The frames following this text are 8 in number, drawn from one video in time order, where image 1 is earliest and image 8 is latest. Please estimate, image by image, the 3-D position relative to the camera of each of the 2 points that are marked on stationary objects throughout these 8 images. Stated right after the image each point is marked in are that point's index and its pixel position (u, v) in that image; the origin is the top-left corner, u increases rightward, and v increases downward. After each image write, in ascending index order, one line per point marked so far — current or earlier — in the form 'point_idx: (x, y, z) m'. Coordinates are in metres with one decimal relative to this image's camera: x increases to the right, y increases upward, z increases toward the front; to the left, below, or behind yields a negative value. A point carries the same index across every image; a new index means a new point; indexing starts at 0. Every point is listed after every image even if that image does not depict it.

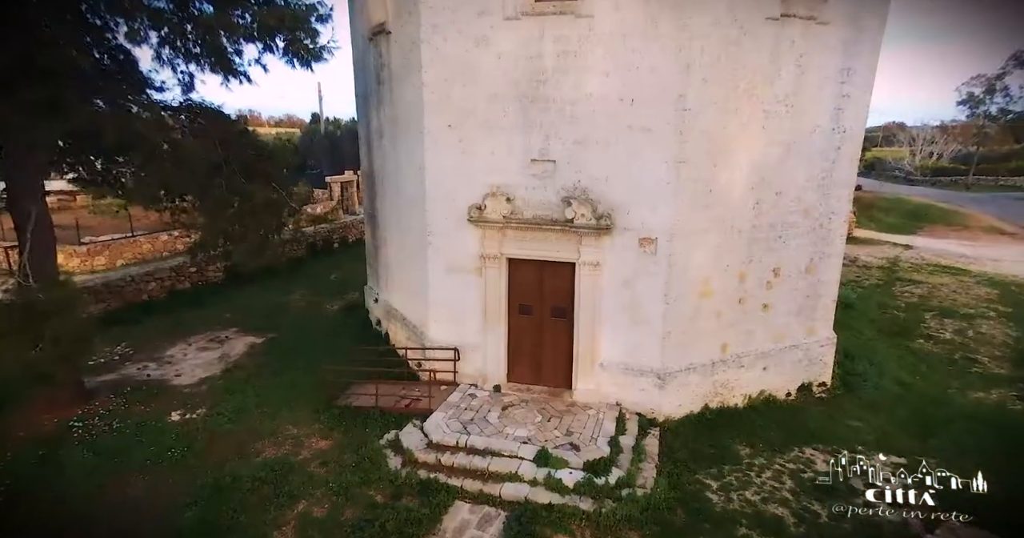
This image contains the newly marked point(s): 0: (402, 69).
0: (-1.6, +2.8, +8.8) m
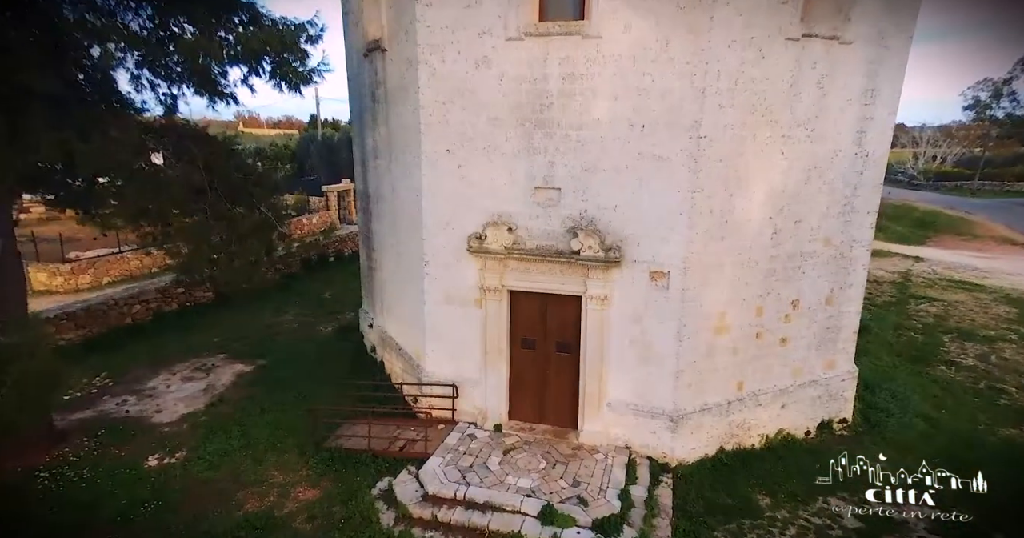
0: (-1.5, +2.4, +8.3) m
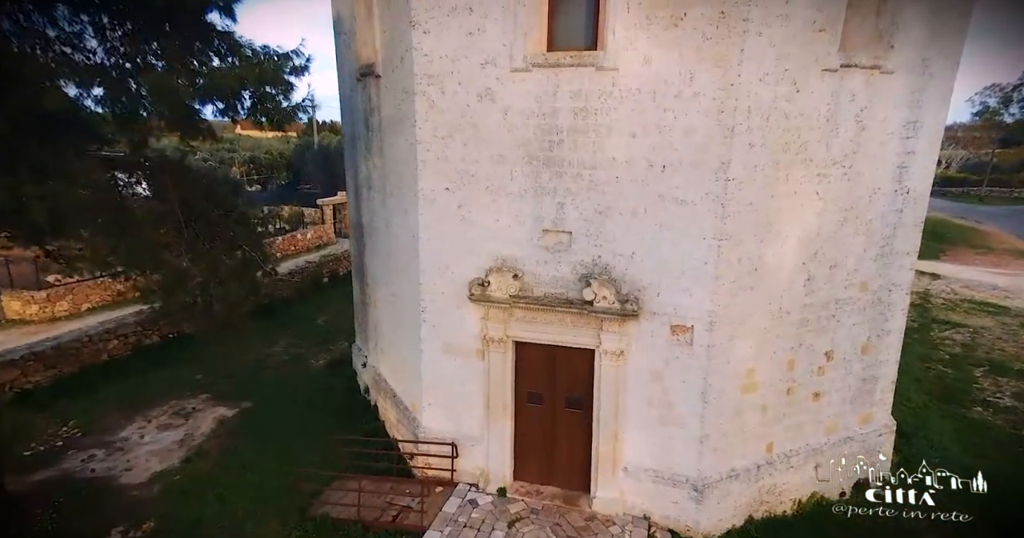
0: (-1.5, +1.9, +7.7) m
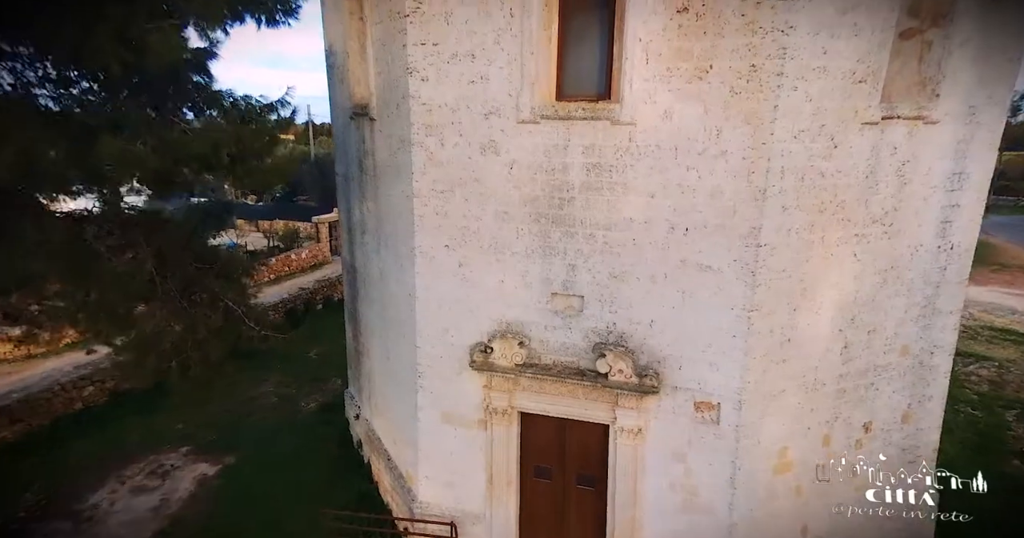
0: (-1.4, +1.2, +7.1) m
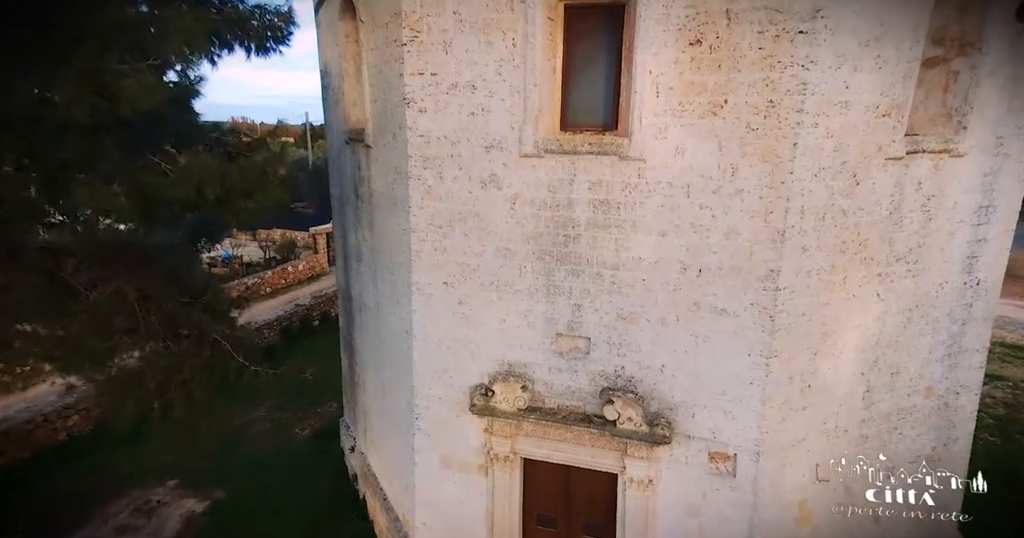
0: (-1.4, +0.8, +6.8) m
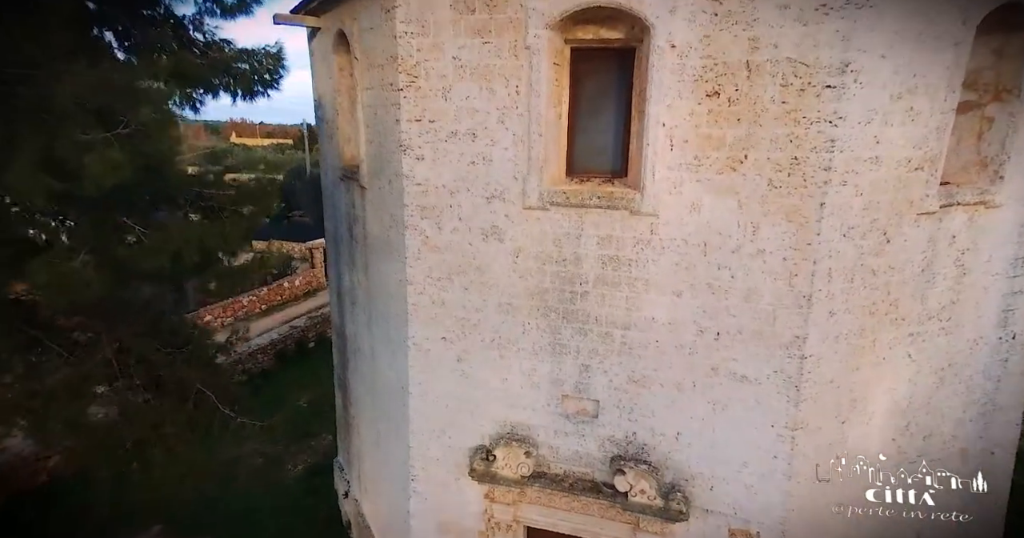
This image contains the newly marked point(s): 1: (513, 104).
0: (-1.4, +0.3, +6.5) m
1: (0.0, +1.3, +4.9) m
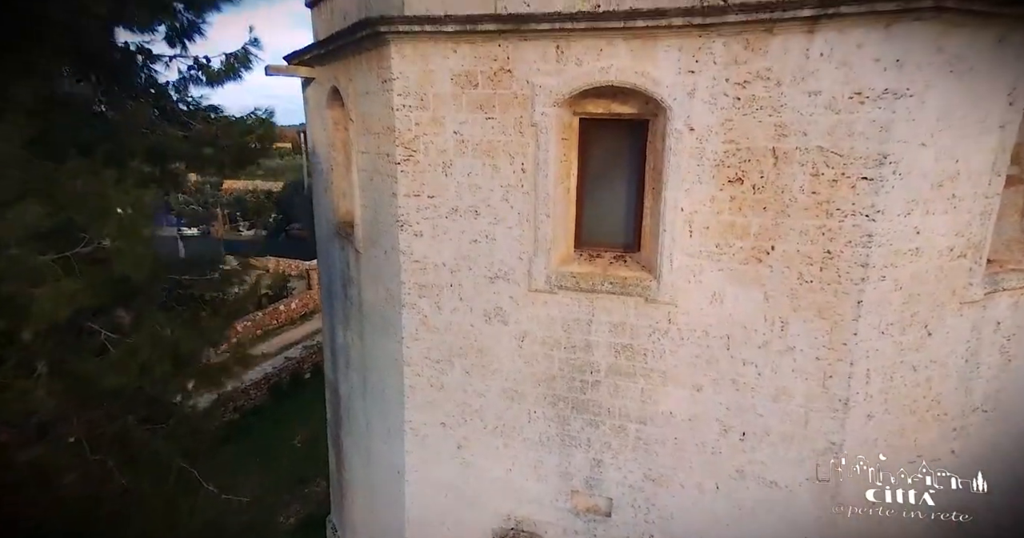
0: (-1.3, -0.4, +6.1) m
1: (0.0, +0.6, +4.6) m
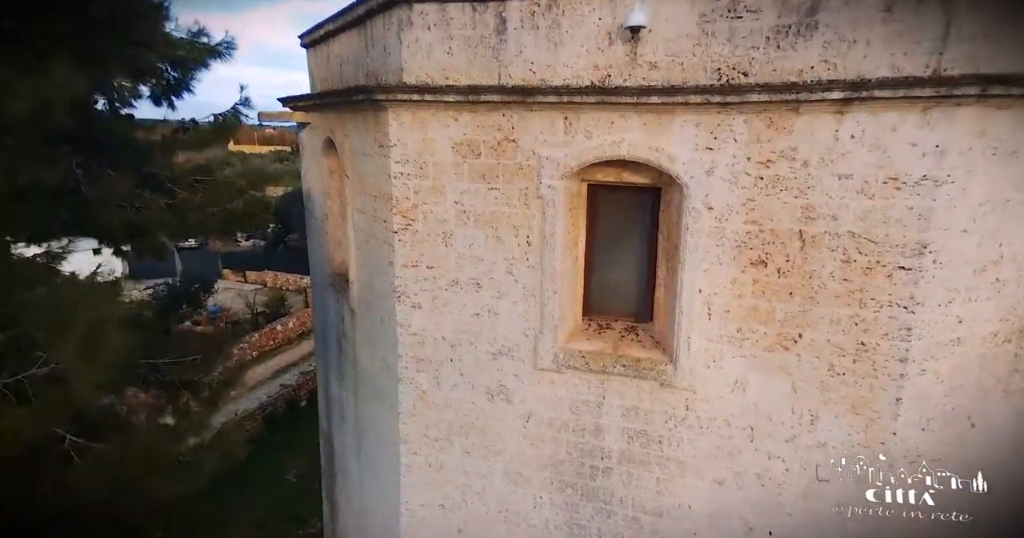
0: (-1.3, -1.0, +5.8) m
1: (+0.1, +0.1, +4.3) m
